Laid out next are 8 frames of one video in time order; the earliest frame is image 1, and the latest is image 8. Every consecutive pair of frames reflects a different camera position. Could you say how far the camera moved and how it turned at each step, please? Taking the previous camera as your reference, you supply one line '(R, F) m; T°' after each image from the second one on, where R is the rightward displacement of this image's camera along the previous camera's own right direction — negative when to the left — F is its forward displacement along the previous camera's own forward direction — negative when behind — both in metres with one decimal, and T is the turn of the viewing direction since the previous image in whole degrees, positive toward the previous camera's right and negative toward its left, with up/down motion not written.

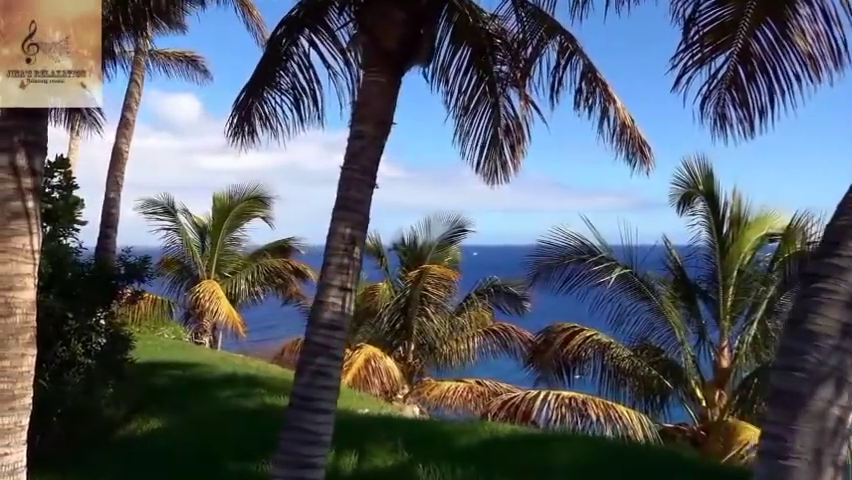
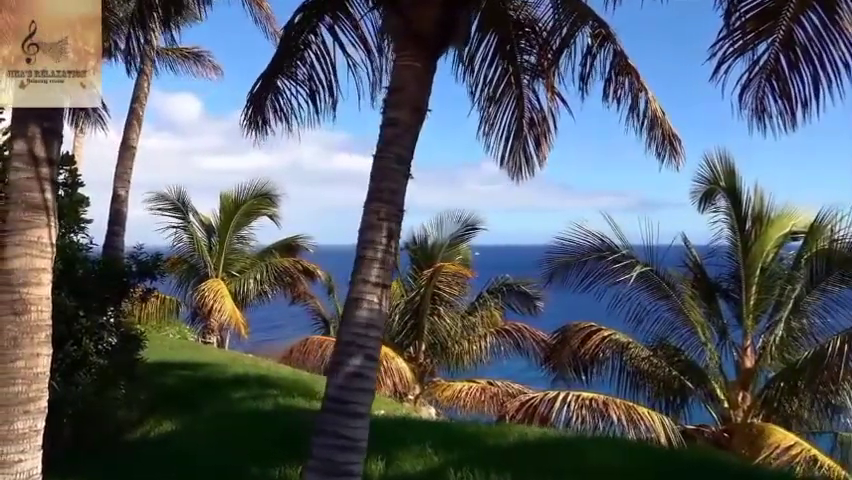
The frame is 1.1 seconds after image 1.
(-0.2, +0.3) m; 0°
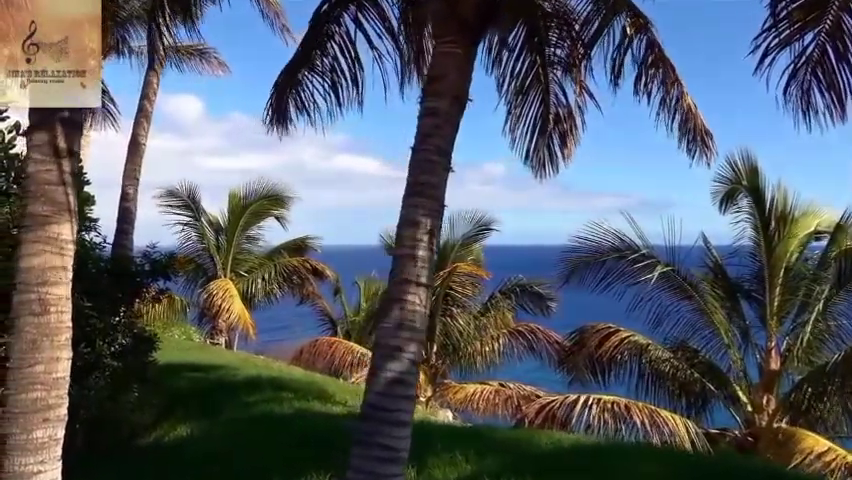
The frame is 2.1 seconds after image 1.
(-0.2, +0.3) m; 0°
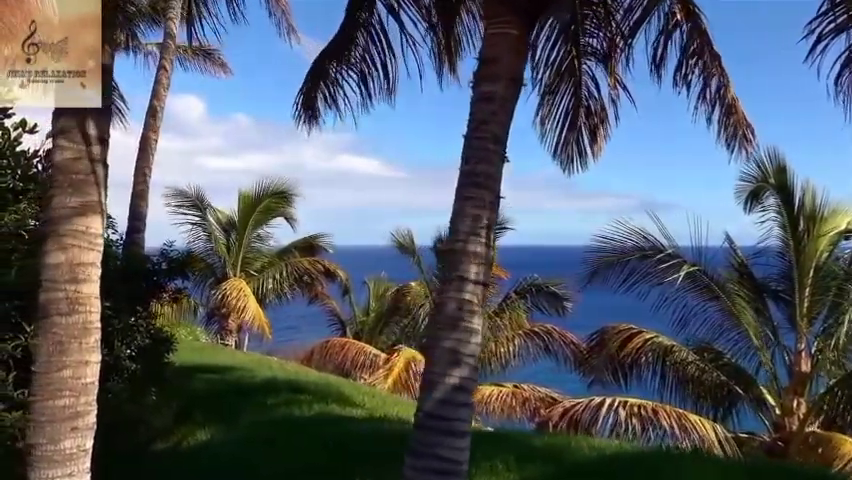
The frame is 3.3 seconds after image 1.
(-0.2, +0.3) m; 0°
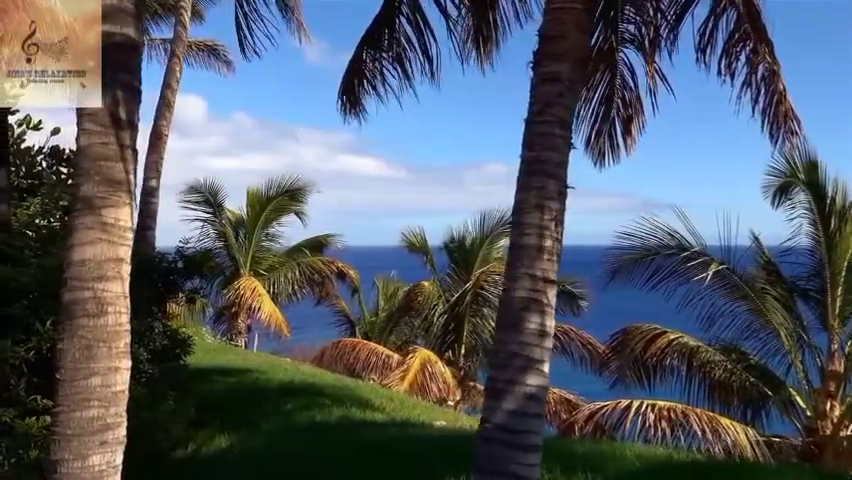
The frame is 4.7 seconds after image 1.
(-0.2, +0.3) m; 0°
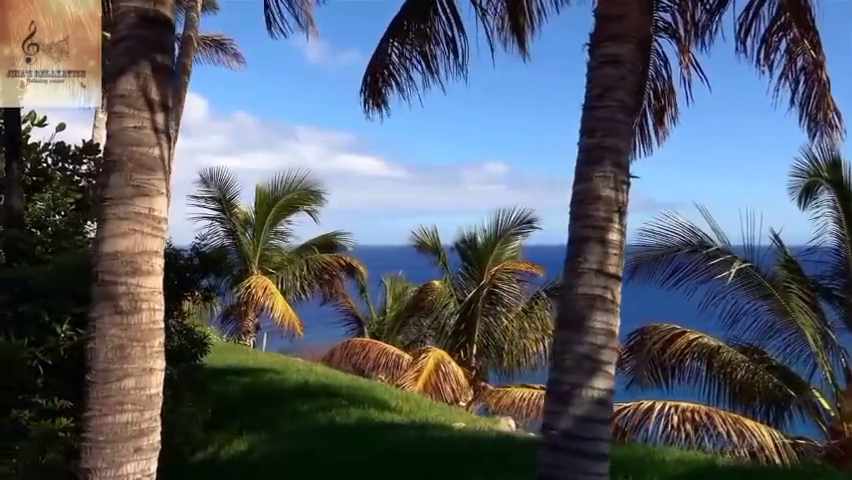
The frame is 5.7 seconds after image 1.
(-0.2, +0.2) m; 0°
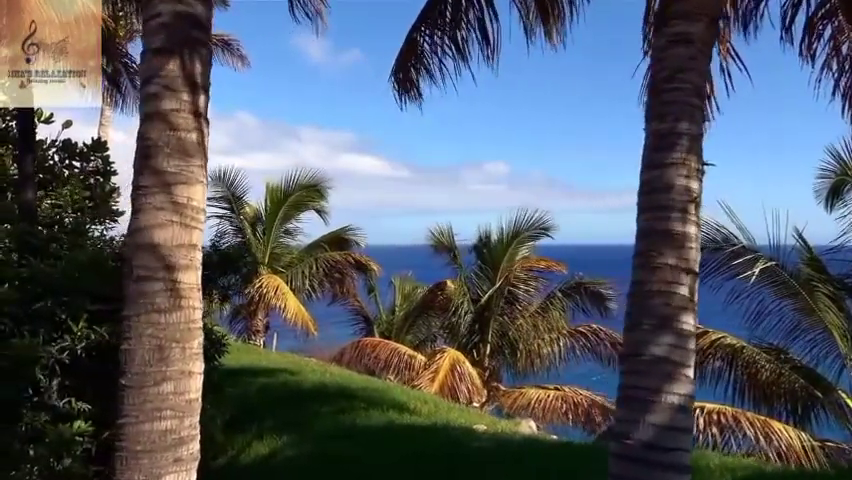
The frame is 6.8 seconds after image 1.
(-0.2, +0.2) m; 0°
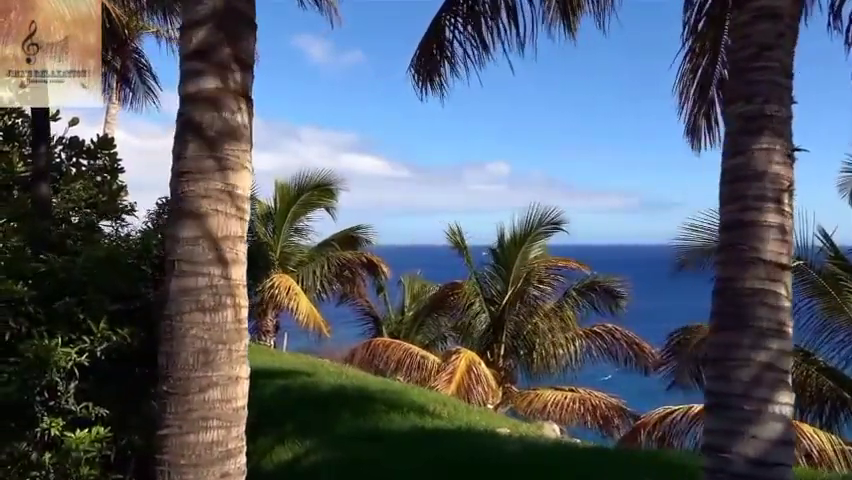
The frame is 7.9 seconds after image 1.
(-0.2, +0.3) m; 0°
